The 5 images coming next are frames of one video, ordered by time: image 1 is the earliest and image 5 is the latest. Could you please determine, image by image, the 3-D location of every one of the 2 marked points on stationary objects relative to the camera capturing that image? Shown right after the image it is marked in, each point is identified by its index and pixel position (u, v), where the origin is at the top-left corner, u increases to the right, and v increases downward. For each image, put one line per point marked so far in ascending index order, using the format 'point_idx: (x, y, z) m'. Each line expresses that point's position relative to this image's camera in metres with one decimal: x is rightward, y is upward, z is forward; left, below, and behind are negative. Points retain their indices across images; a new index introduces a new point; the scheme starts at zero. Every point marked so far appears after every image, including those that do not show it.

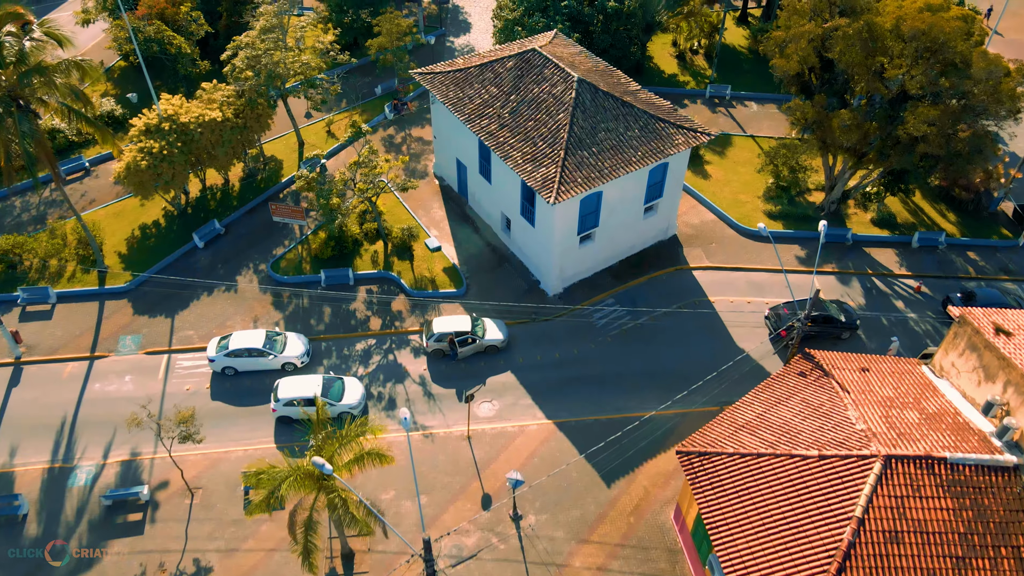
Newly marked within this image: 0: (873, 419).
0: (+10.1, -3.7, +19.7) m
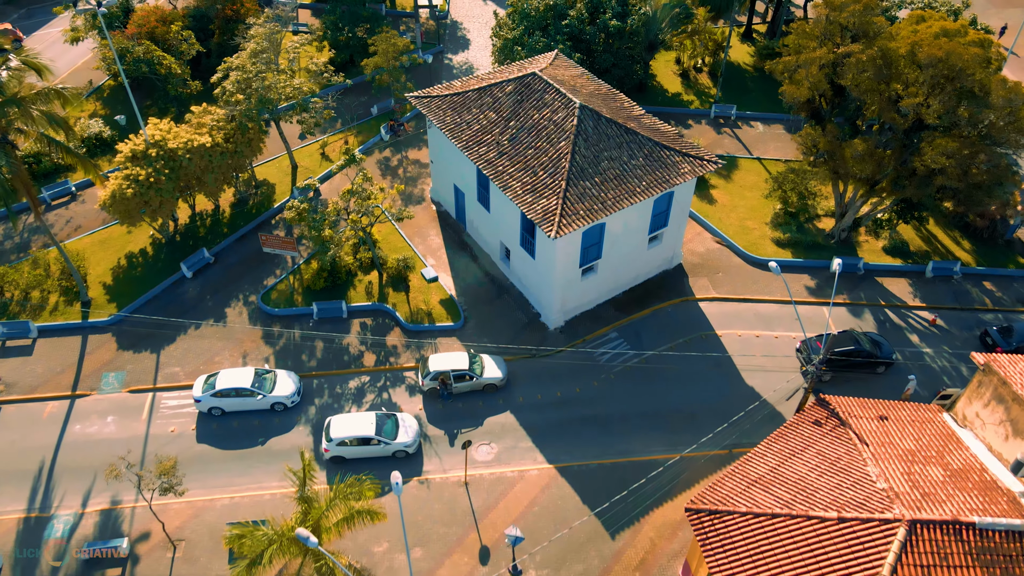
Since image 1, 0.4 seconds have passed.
0: (+10.1, -5.0, +18.5) m
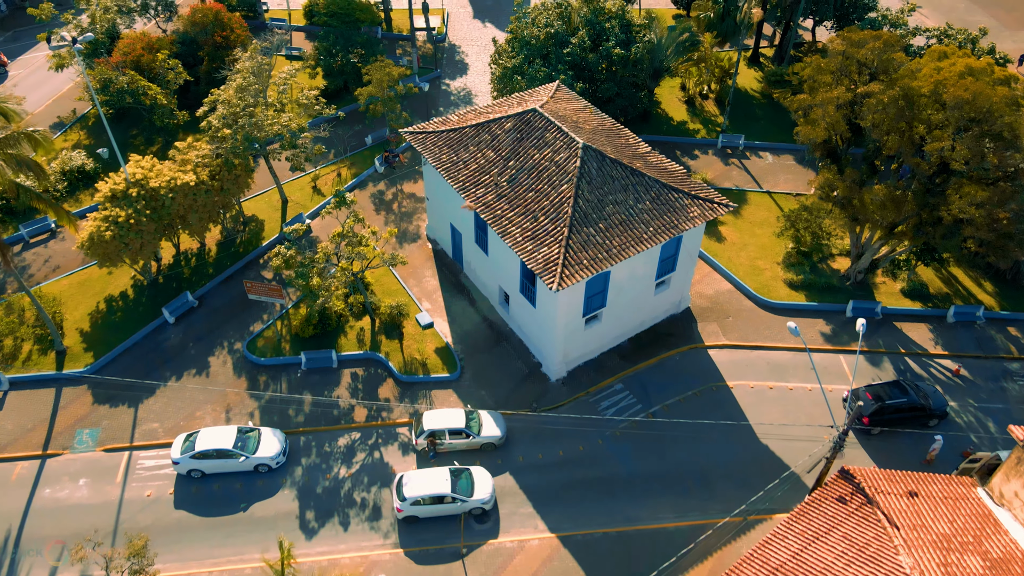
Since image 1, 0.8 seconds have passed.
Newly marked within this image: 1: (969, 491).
0: (+10.0, -6.8, +16.9) m
1: (+12.8, -5.7, +19.8) m
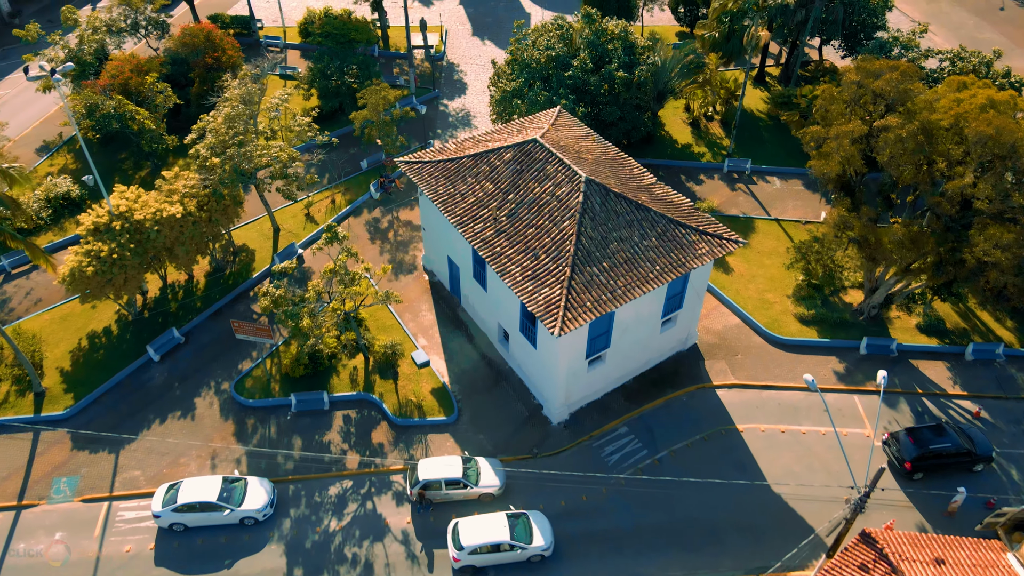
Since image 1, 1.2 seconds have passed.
0: (+10.0, -8.1, +15.7) m
1: (+12.8, -7.1, +18.5) m
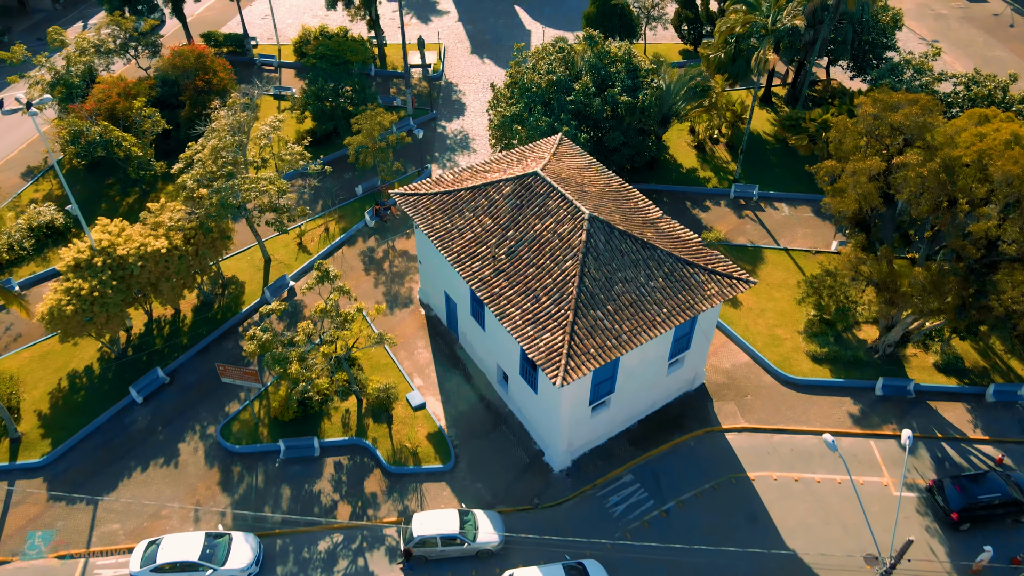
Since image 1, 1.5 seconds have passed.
0: (+10.0, -9.5, +14.4) m
1: (+12.8, -8.4, +17.2) m
